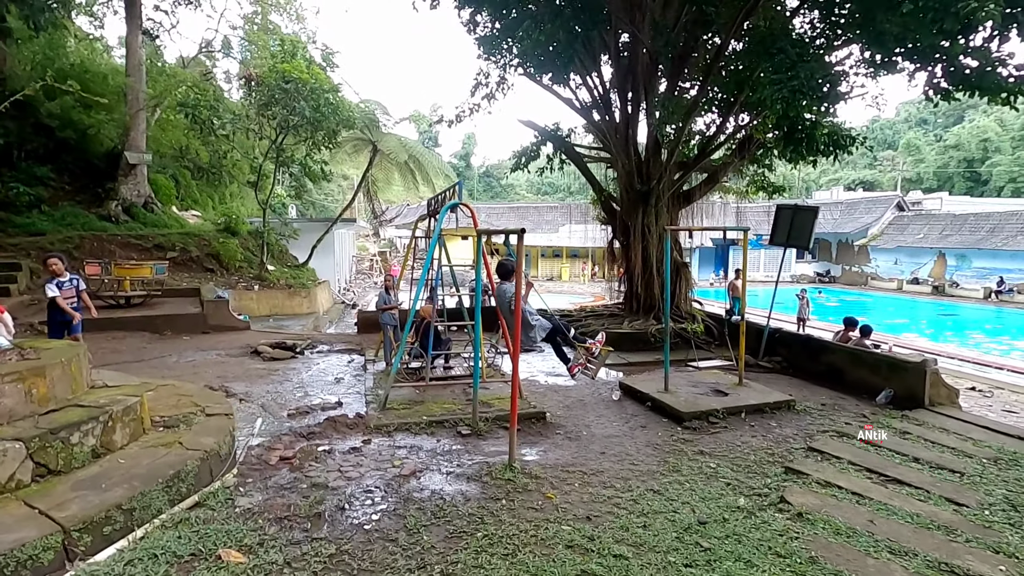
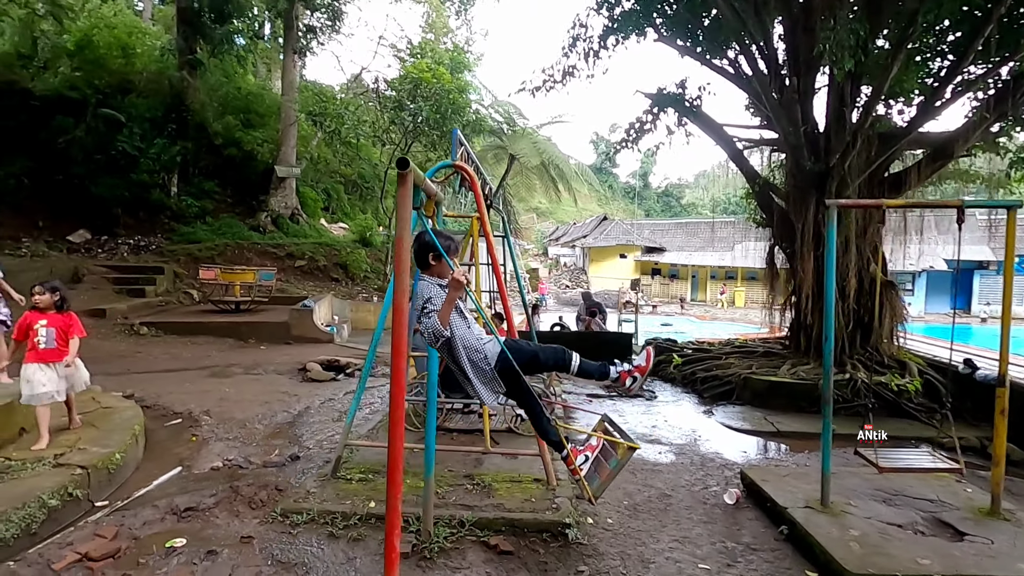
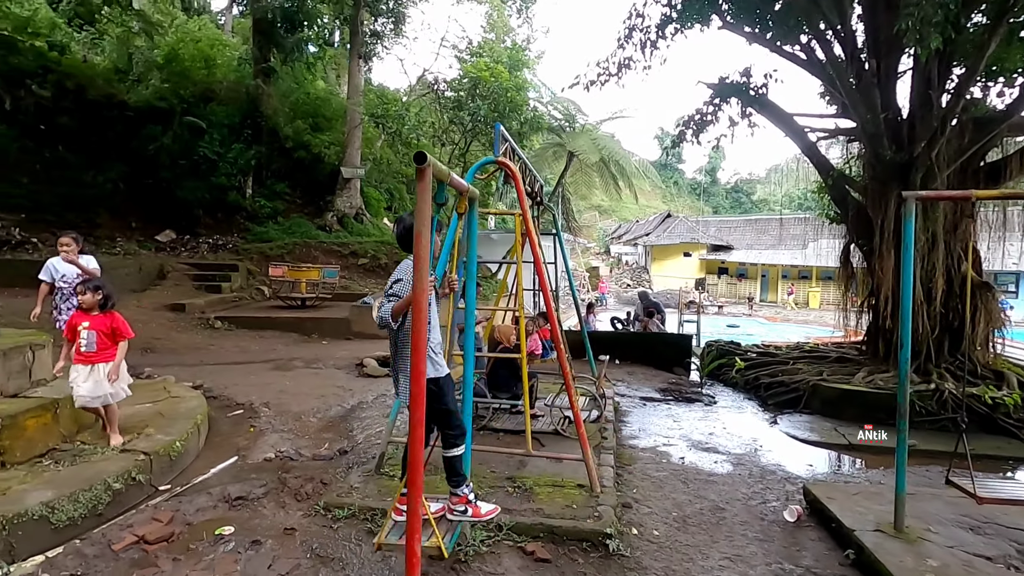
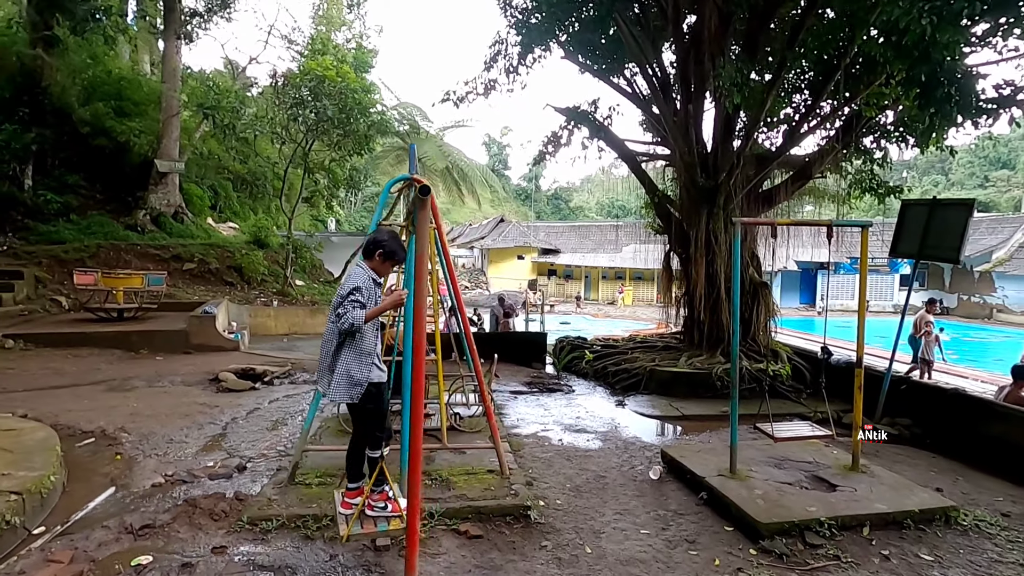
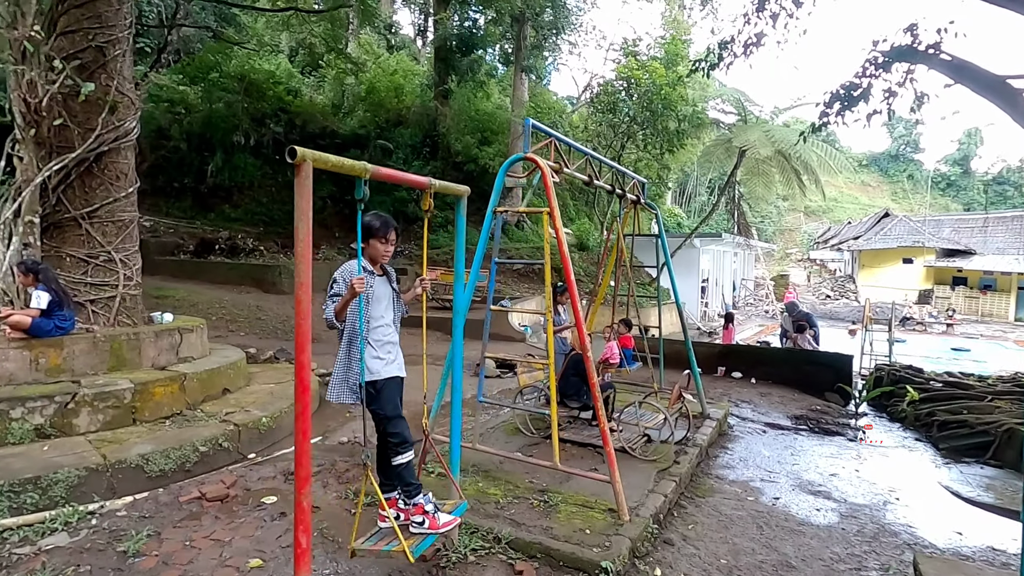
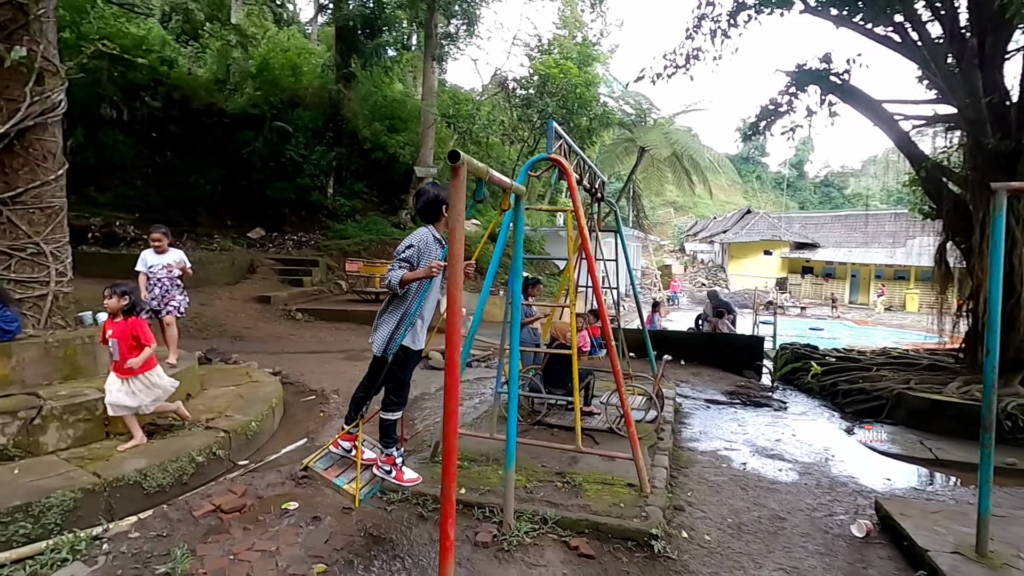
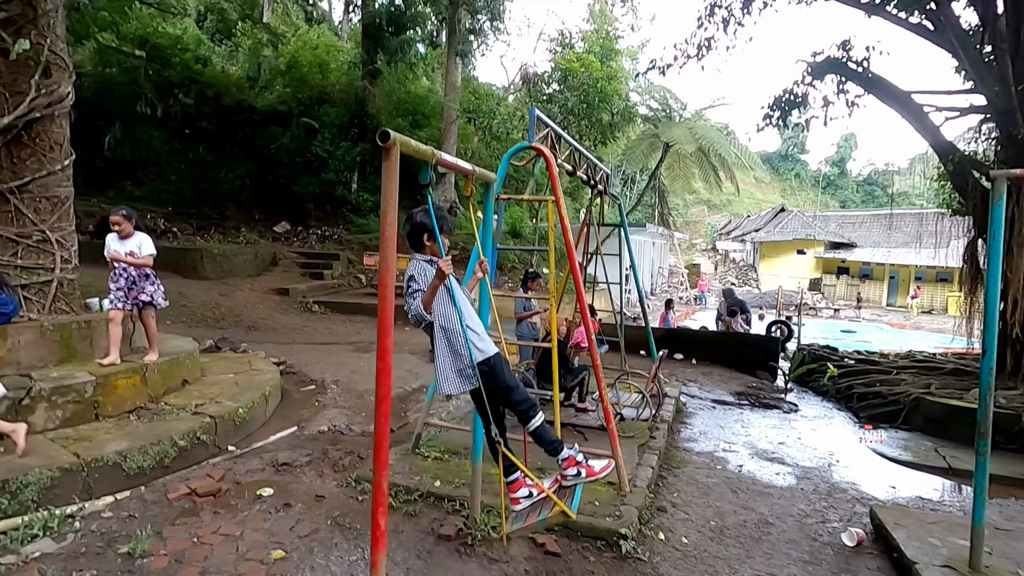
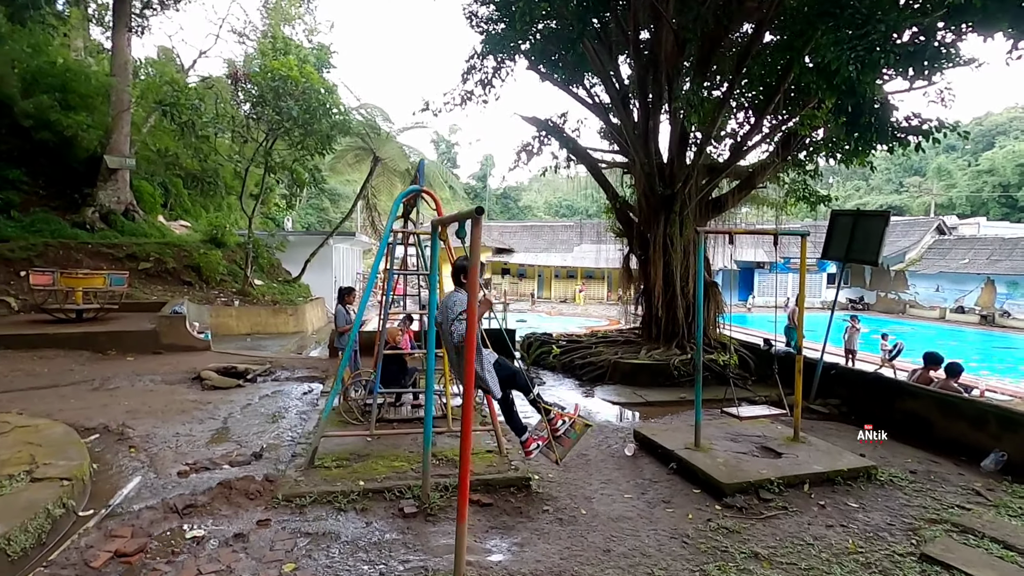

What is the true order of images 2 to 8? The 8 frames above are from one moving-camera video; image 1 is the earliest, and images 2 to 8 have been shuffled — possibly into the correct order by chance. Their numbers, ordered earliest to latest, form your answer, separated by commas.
8, 4, 2, 3, 6, 7, 5
